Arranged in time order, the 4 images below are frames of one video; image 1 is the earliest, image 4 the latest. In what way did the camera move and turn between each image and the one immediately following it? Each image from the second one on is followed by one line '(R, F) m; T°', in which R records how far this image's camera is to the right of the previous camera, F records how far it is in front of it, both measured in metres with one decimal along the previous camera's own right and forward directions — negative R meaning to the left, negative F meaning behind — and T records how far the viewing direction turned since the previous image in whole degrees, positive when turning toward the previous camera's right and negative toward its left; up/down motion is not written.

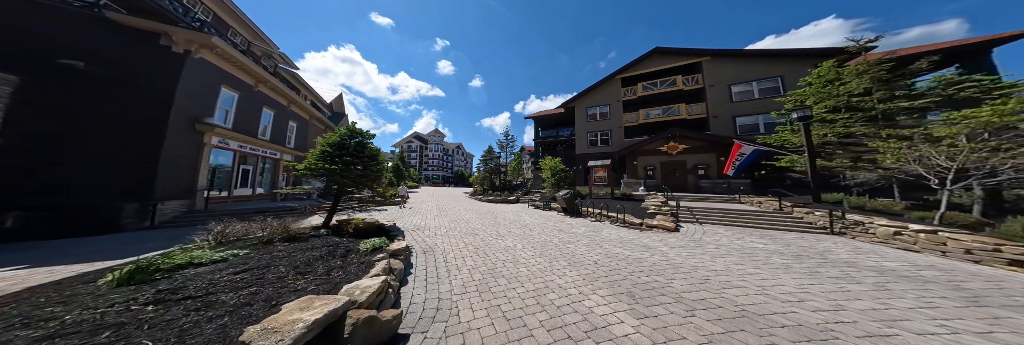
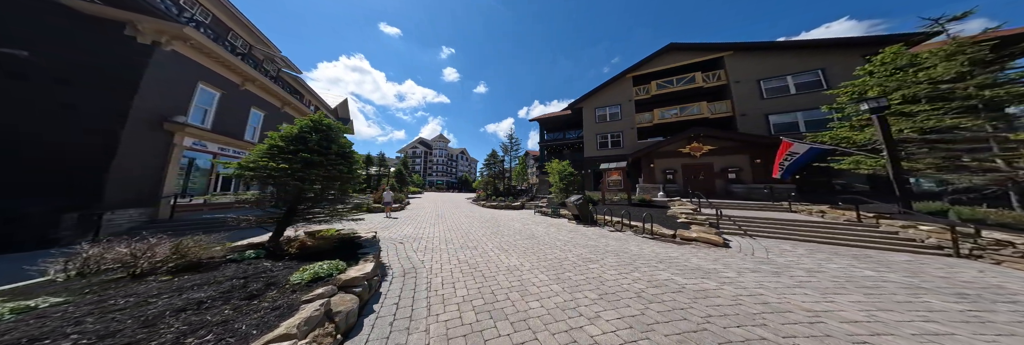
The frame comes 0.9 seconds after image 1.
(-0.1, +1.0) m; -1°
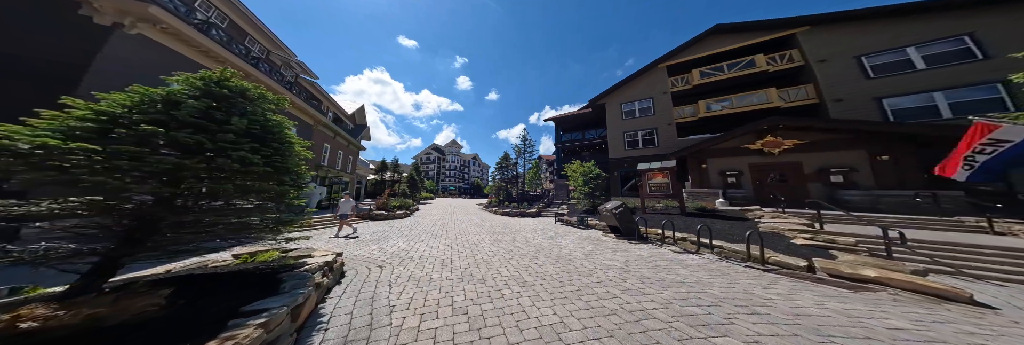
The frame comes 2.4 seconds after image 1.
(-0.3, +1.8) m; -3°
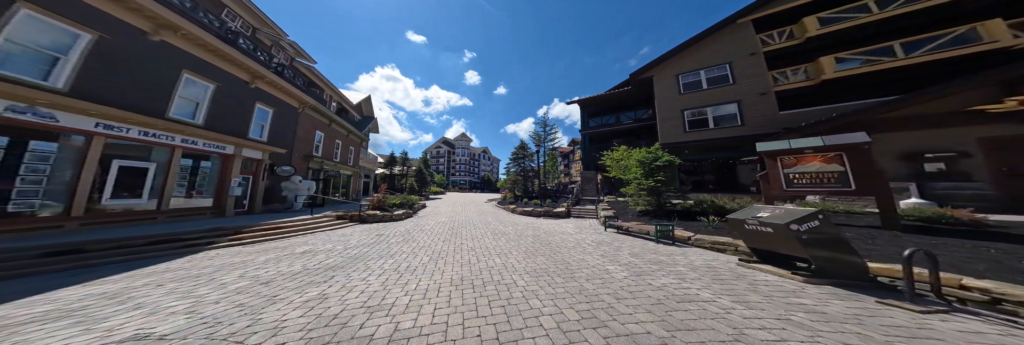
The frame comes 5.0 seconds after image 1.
(-1.1, +3.2) m; -2°
